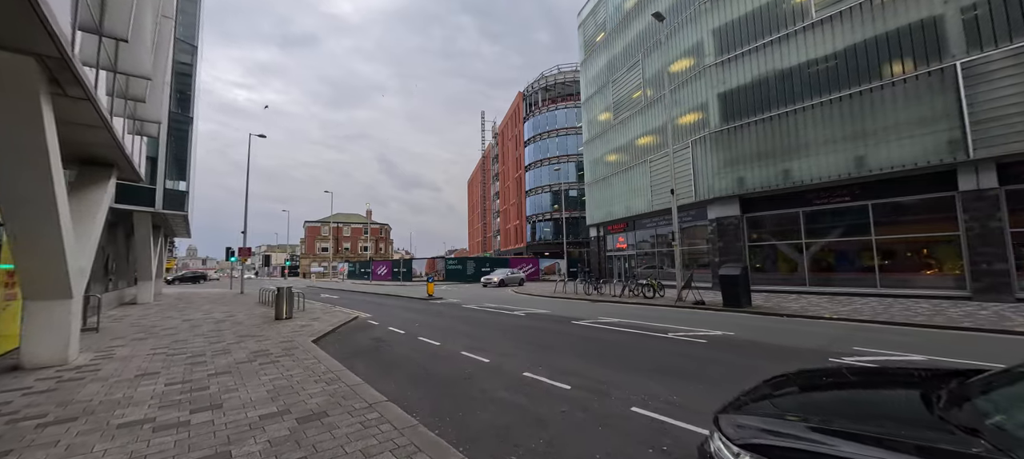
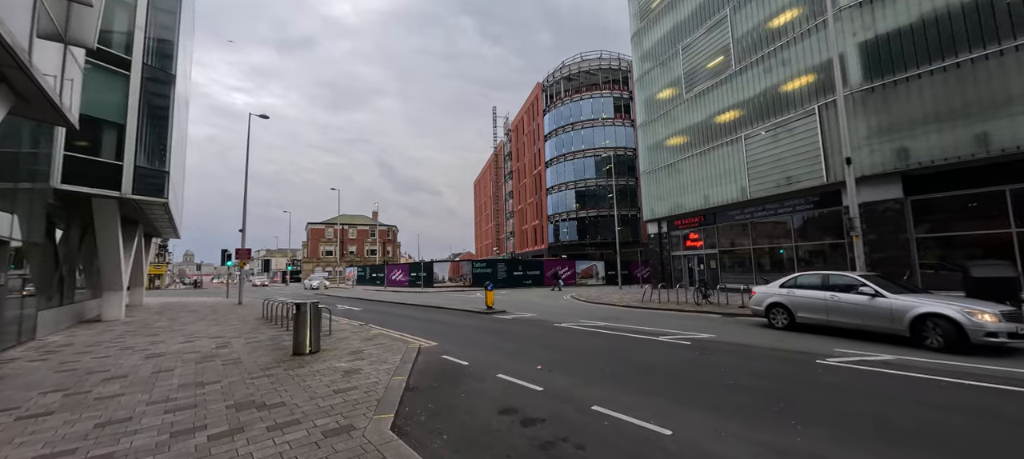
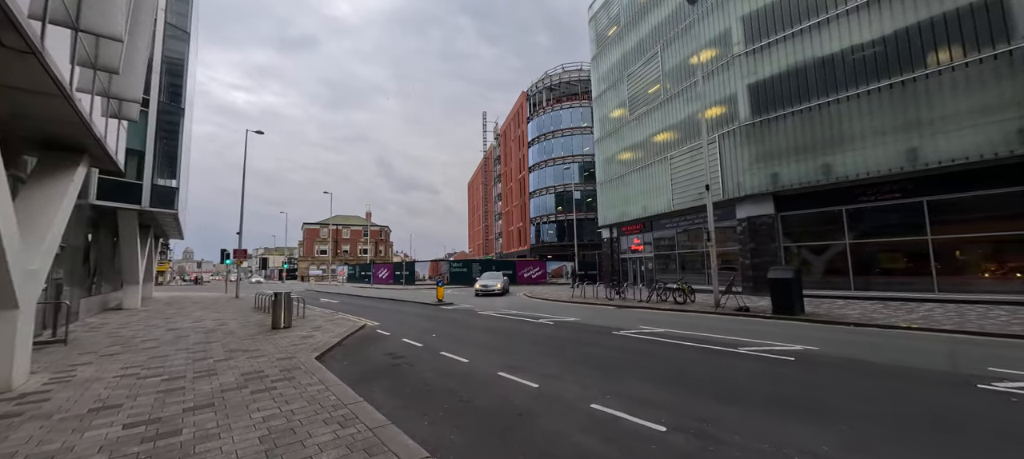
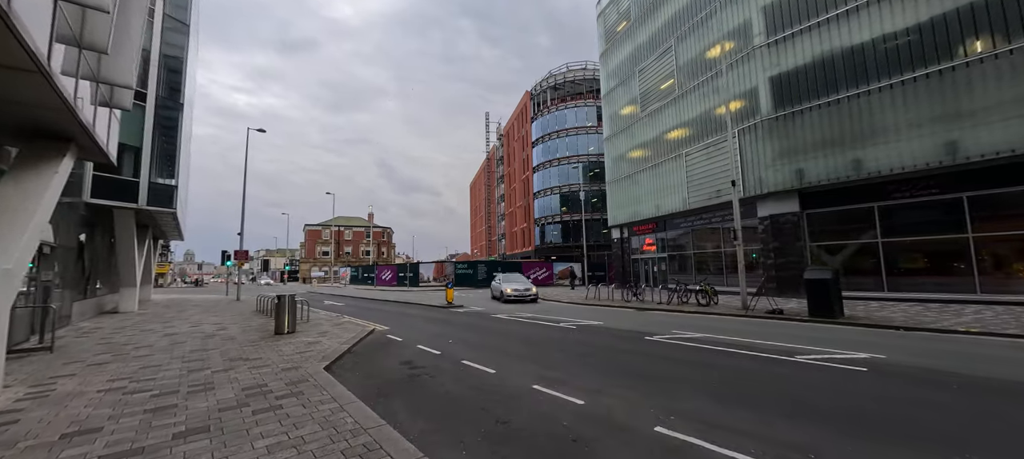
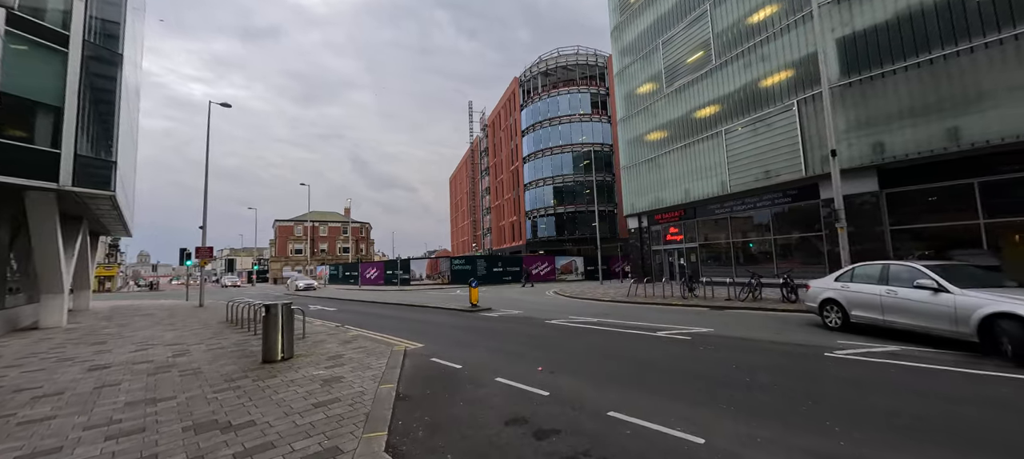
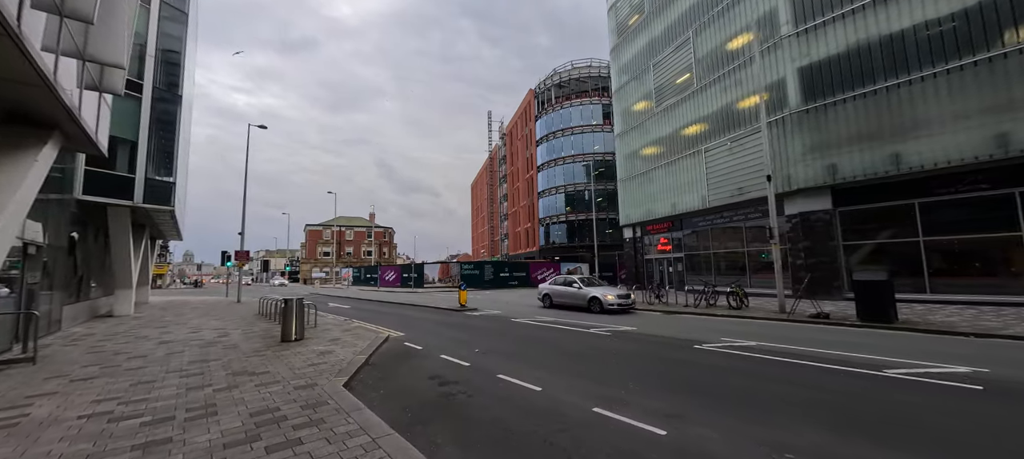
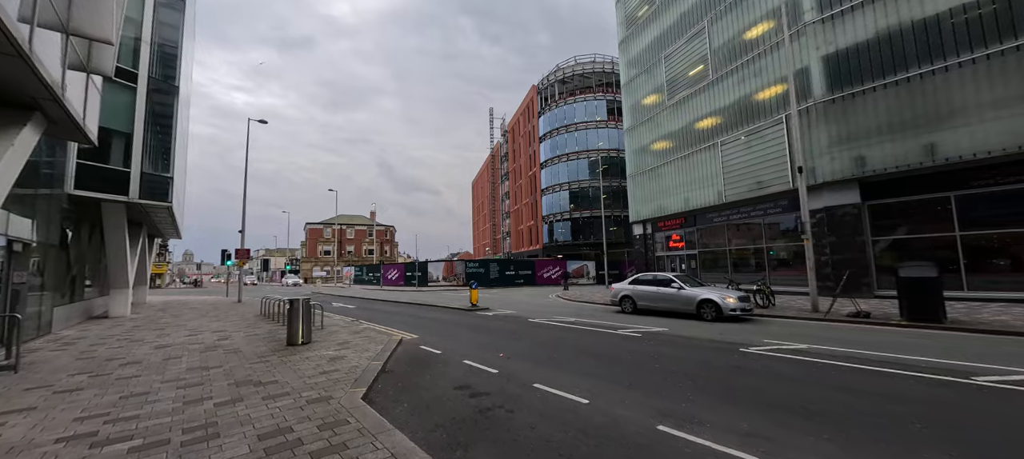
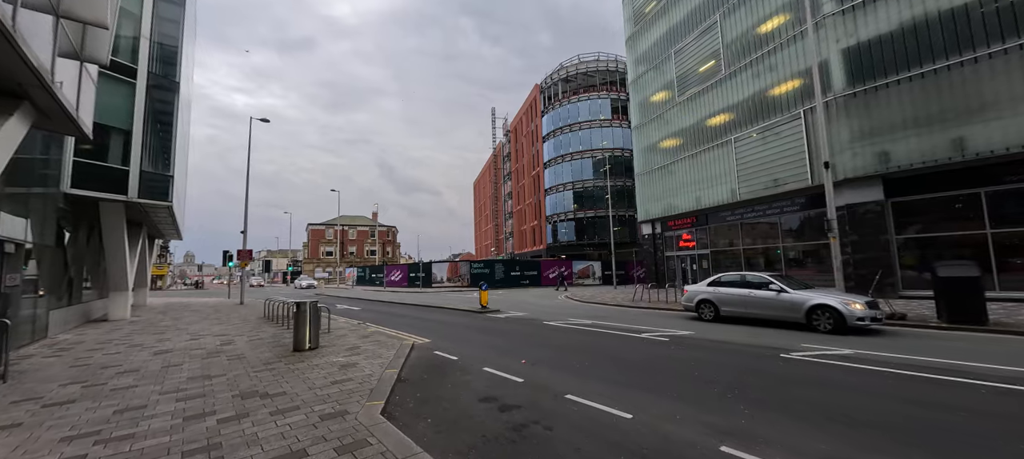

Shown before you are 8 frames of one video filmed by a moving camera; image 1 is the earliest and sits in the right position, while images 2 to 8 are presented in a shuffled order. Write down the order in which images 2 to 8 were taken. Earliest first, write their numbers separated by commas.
3, 4, 6, 7, 8, 2, 5
